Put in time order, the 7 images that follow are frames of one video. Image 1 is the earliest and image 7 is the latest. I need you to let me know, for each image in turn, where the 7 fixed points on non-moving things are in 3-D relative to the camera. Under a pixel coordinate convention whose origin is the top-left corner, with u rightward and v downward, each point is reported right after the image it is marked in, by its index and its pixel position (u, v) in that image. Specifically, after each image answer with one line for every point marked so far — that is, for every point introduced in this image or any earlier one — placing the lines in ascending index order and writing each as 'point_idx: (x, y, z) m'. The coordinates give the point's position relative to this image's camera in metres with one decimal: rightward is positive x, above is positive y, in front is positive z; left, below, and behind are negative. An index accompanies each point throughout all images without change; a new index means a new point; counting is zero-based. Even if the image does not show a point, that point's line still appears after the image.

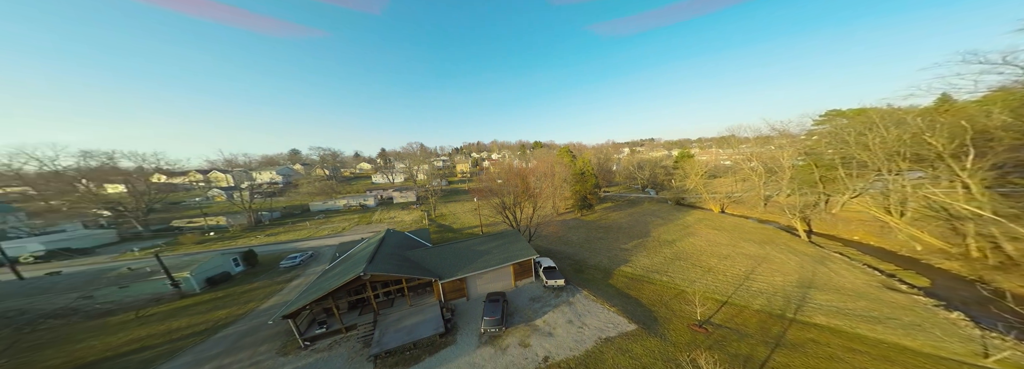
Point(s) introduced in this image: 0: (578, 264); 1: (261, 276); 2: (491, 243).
0: (+5.6, -7.3, +19.7) m
1: (-23.3, -4.8, +17.9) m
2: (-1.8, -4.7, +17.7) m
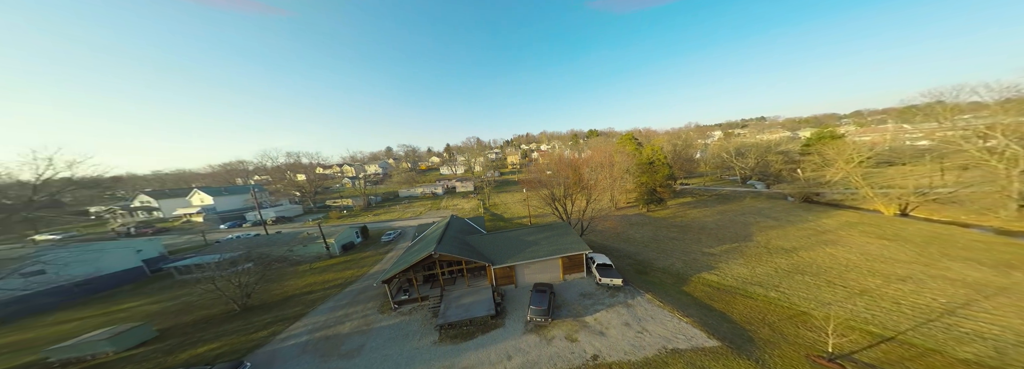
0: (+10.1, -6.5, +17.5) m
1: (-18.1, -4.9, +24.2) m
2: (+2.3, -4.1, +17.7) m
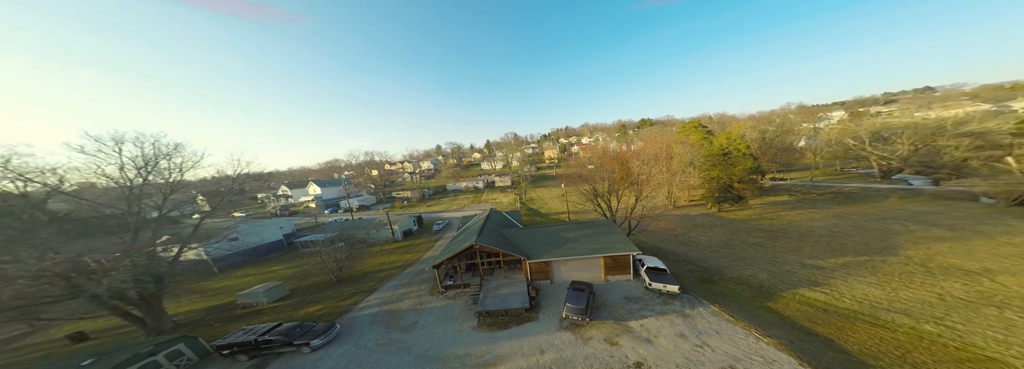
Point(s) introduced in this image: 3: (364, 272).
0: (+13.0, -6.0, +14.9) m
1: (-12.7, -5.2, +28.3) m
2: (+5.5, -3.8, +17.0) m
3: (-13.7, -7.3, +19.2) m
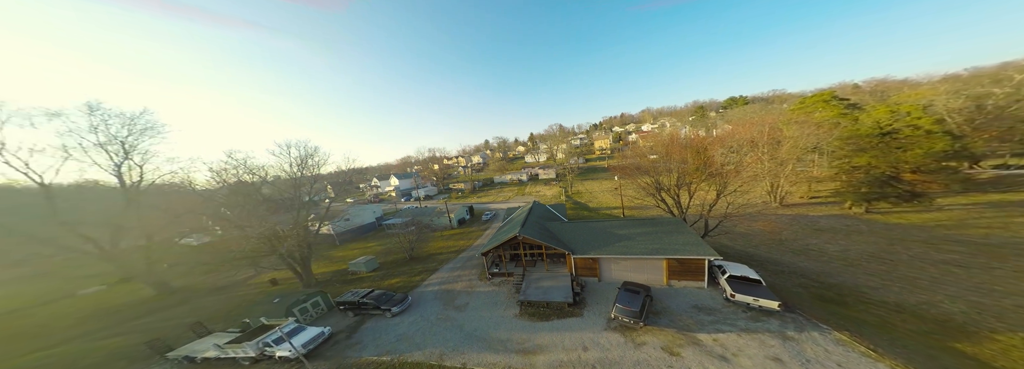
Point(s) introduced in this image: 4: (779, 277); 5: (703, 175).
0: (+15.5, -5.2, +10.7) m
1: (-5.2, -5.2, +31.1) m
2: (+8.9, -3.1, +15.0) m
3: (-8.8, -7.1, +22.6) m
4: (+15.3, -5.2, +12.3) m
5: (+17.6, +1.0, +19.7) m
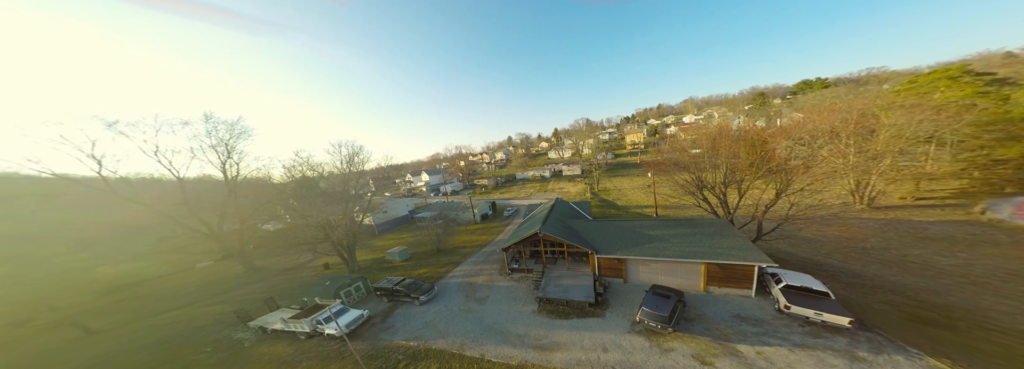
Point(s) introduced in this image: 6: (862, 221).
0: (+16.1, -4.9, +8.5) m
1: (-1.4, -5.2, +31.7) m
2: (+10.3, -2.9, +13.8) m
3: (-6.2, -6.8, +23.7) m
4: (+16.1, -4.9, +10.1) m
5: (+19.6, +1.1, +17.1) m
6: (+29.8, -3.5, +18.2) m
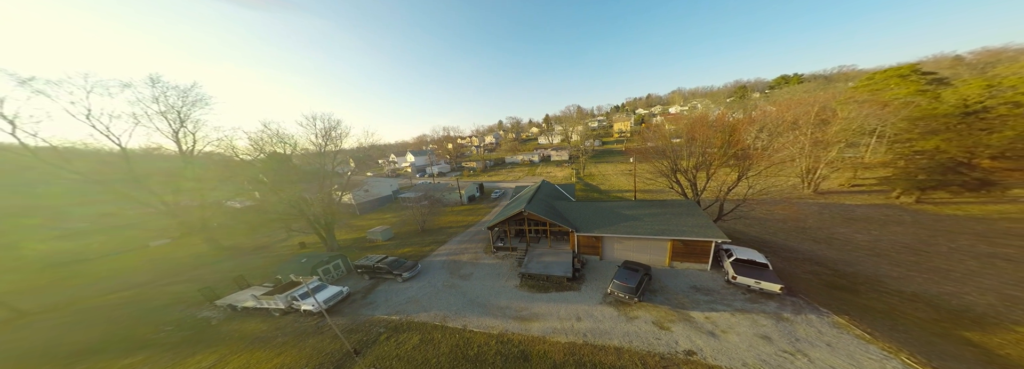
0: (+15.4, -4.6, +10.2) m
1: (-3.8, -2.6, +32.0) m
2: (+9.2, -2.0, +14.9) m
3: (-8.1, -4.7, +23.8) m
4: (+15.3, -4.4, +11.8) m
5: (+18.4, +1.9, +18.7) m
6: (+28.3, -2.8, +20.8) m
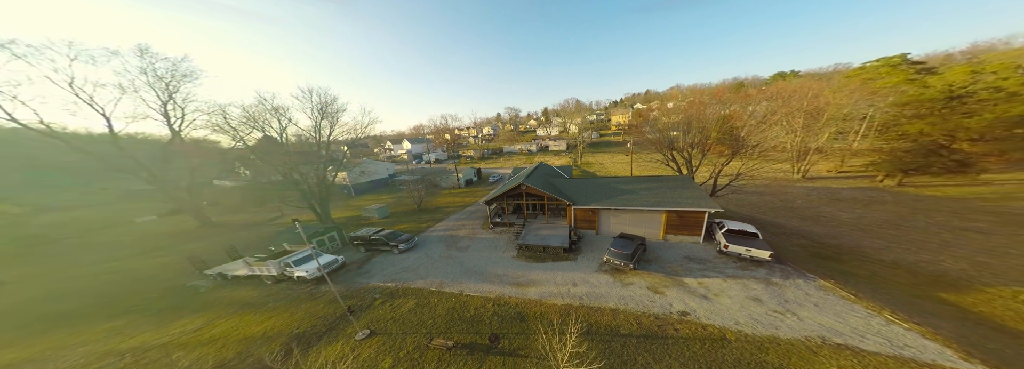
0: (+15.3, -3.5, +10.6) m
1: (-4.3, -1.0, +32.0) m
2: (+9.1, -0.8, +15.2) m
3: (-8.5, -2.9, +23.7) m
4: (+15.1, -3.4, +12.2) m
5: (+18.4, +2.8, +19.2) m
6: (+28.0, -2.2, +21.5) m
